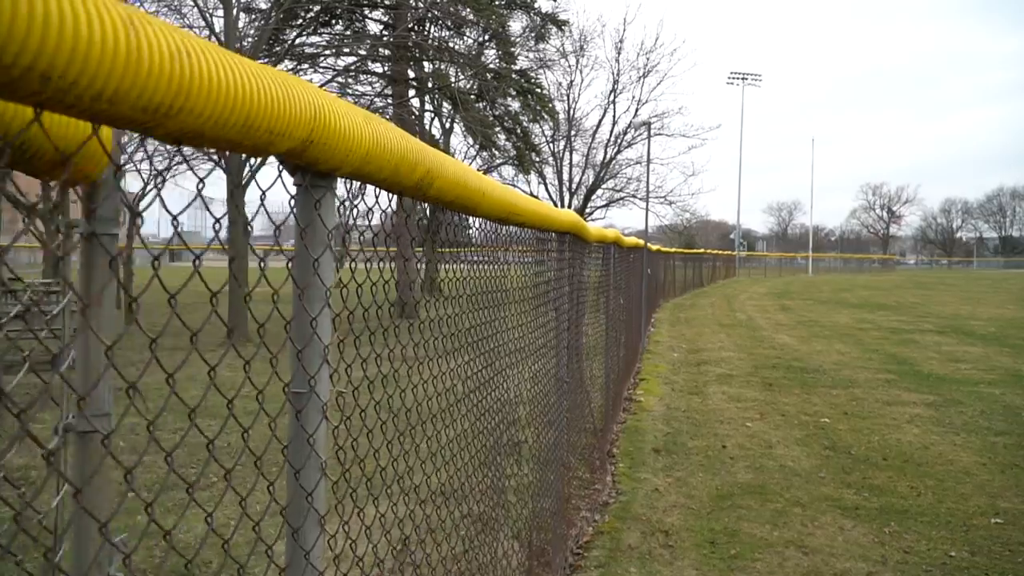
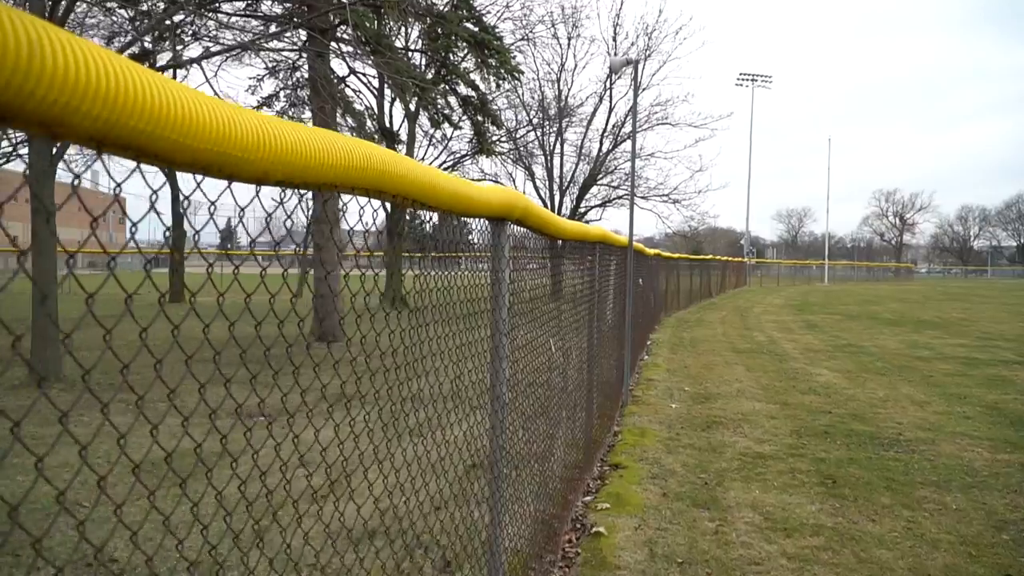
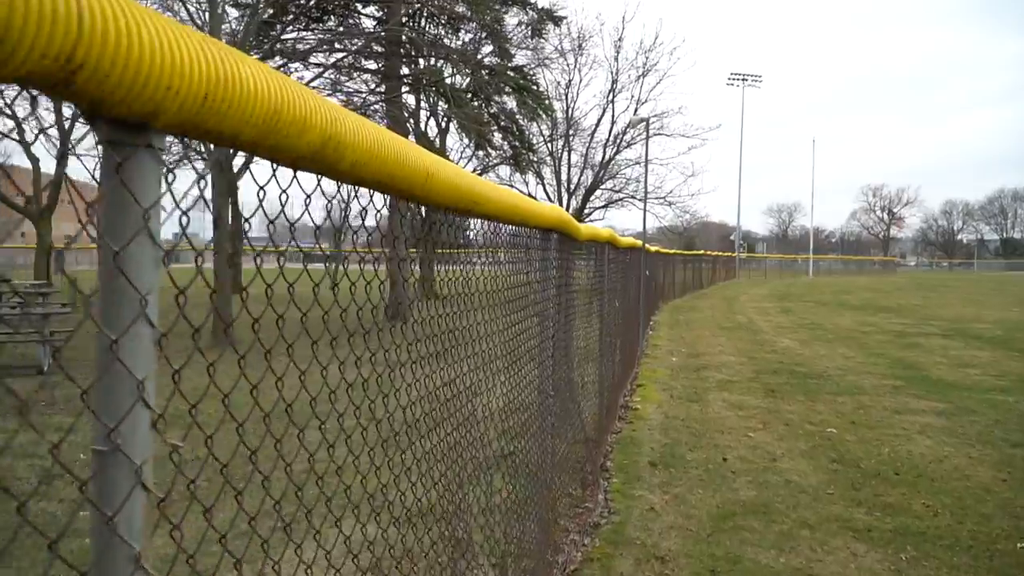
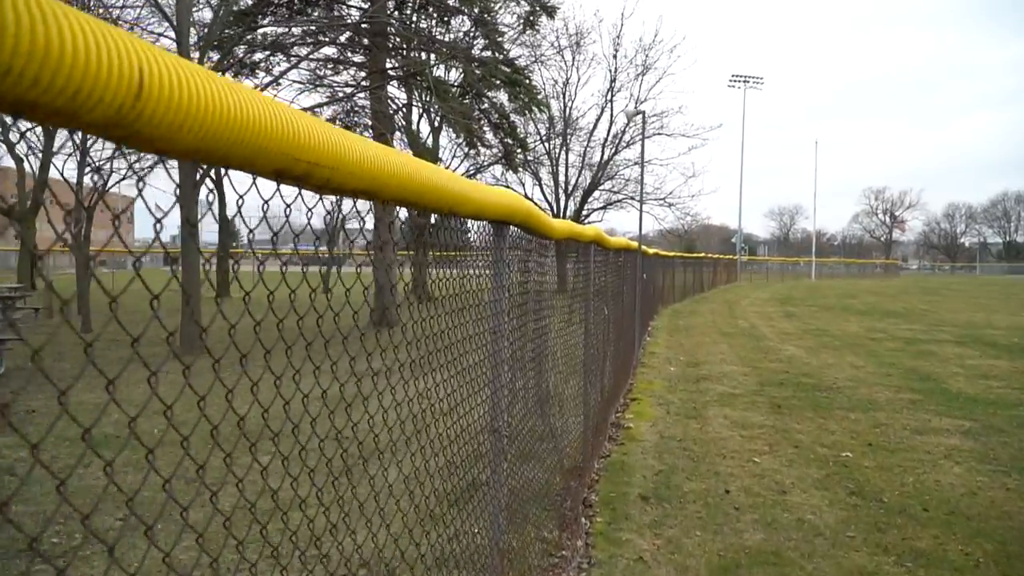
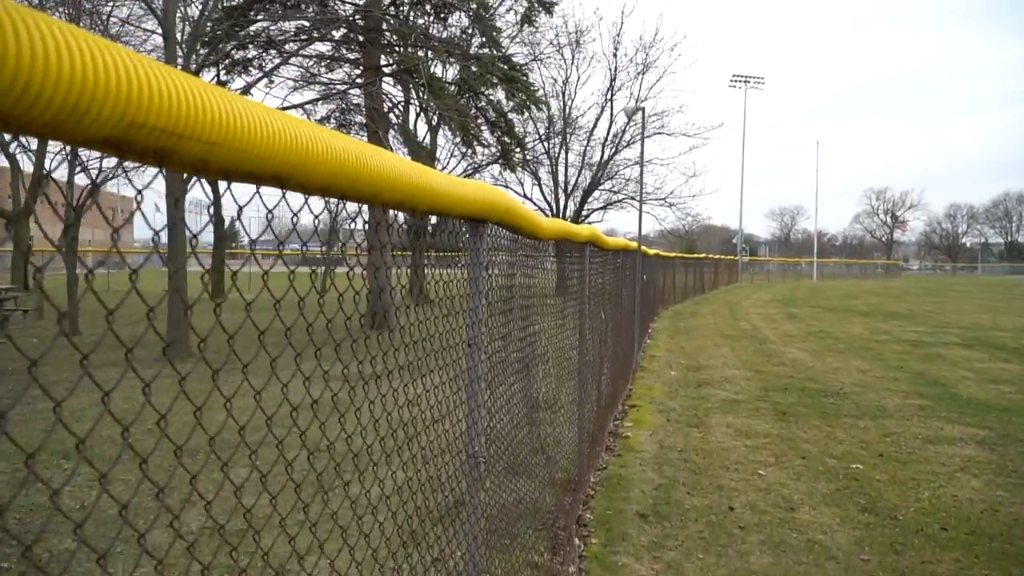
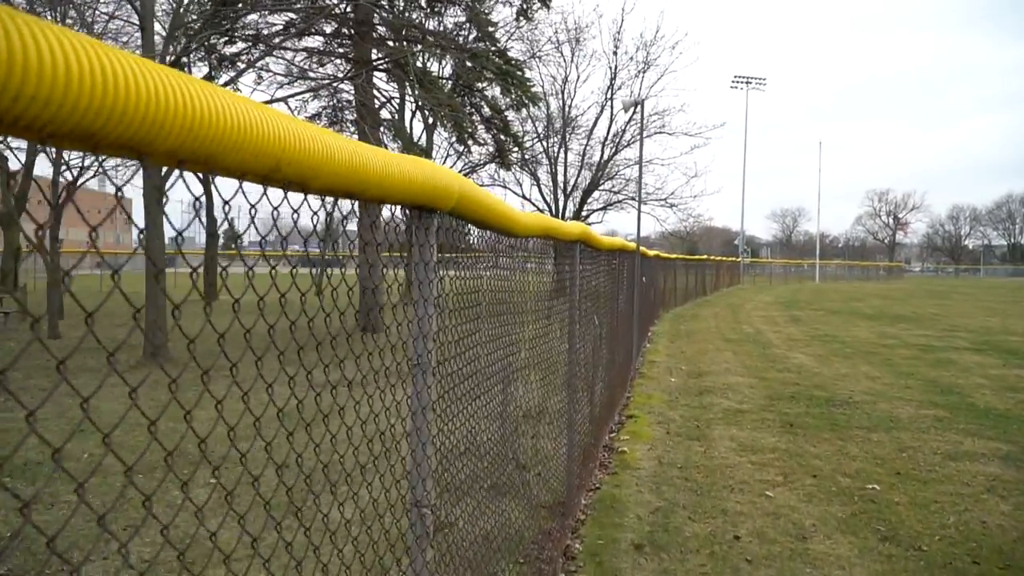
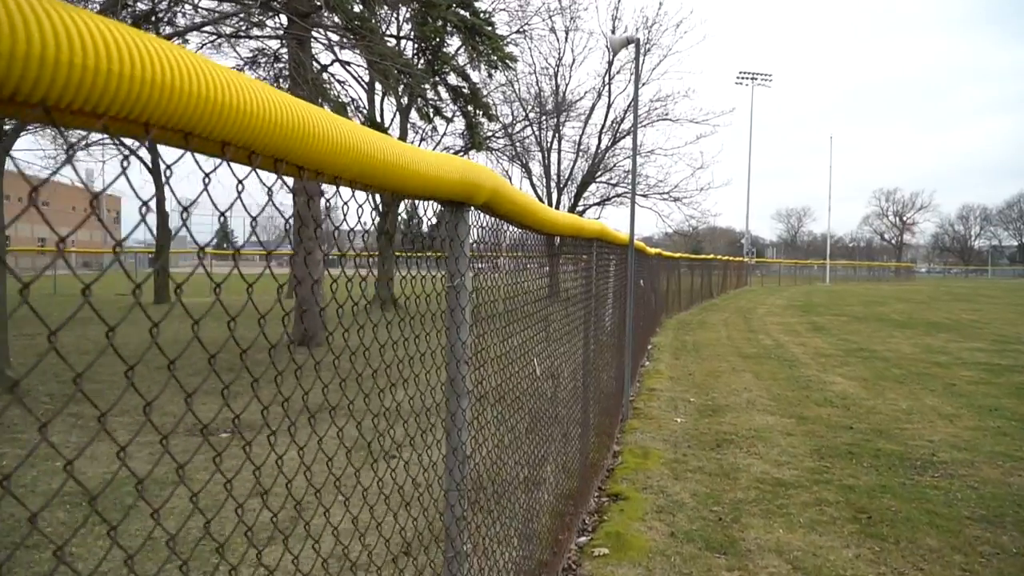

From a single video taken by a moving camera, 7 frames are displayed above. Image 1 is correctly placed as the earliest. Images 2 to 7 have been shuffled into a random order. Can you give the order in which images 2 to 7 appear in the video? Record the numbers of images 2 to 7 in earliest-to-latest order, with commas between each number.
3, 4, 5, 6, 2, 7
